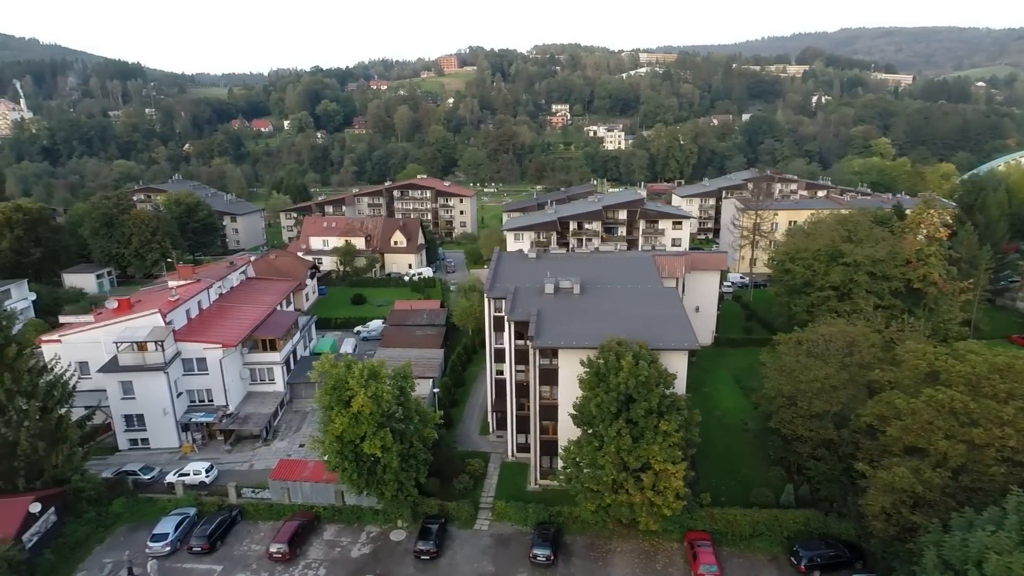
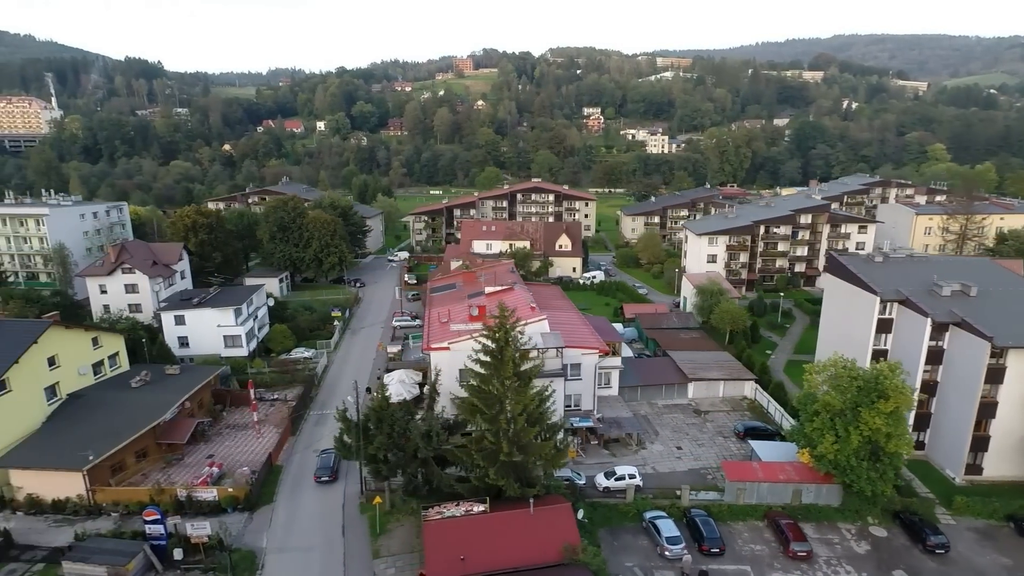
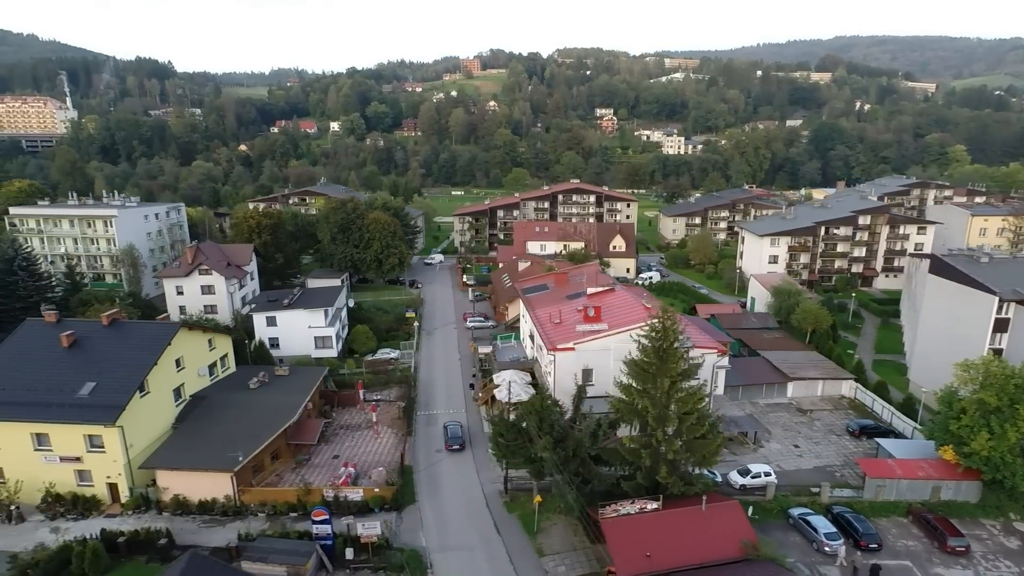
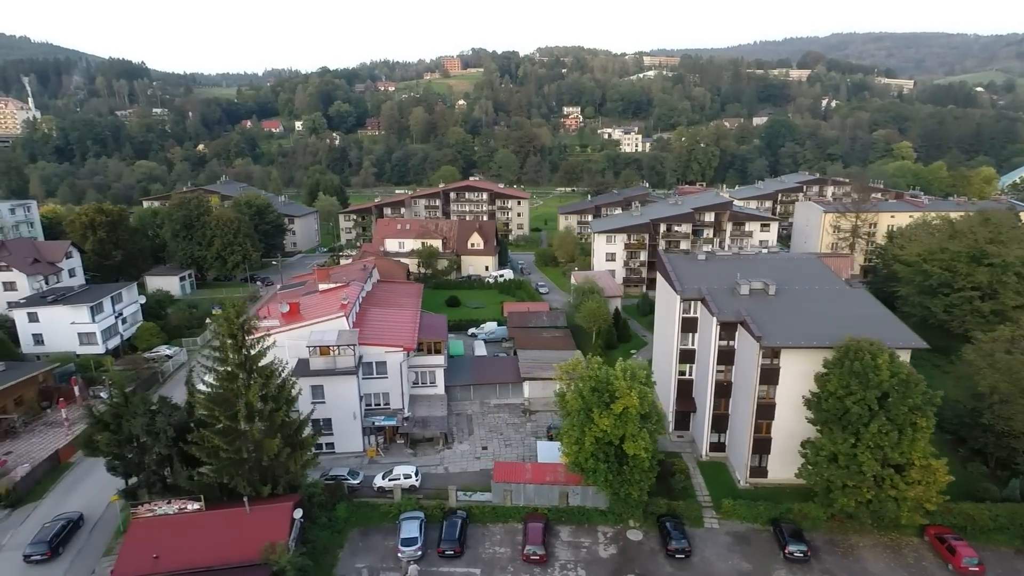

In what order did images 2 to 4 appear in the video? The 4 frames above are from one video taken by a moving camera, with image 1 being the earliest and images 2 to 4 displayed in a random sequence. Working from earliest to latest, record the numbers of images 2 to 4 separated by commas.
4, 2, 3
